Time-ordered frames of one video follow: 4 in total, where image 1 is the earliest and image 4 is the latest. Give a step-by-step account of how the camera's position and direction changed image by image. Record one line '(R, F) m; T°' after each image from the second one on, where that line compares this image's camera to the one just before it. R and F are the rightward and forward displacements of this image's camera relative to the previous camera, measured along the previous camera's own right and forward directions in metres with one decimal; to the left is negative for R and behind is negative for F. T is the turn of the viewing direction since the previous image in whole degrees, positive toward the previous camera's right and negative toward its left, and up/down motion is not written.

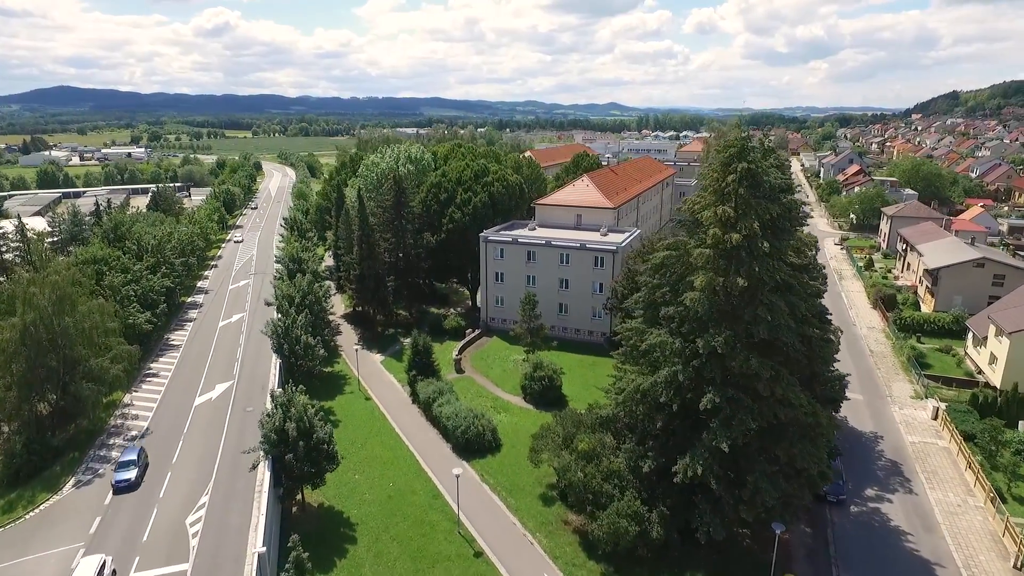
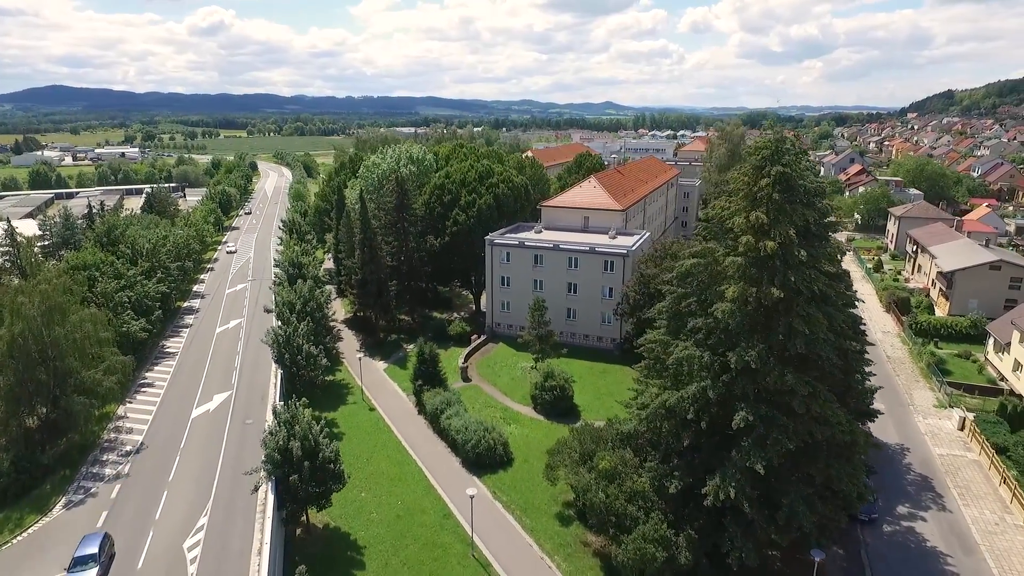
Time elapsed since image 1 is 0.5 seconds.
(-0.8, +1.4) m; 0°
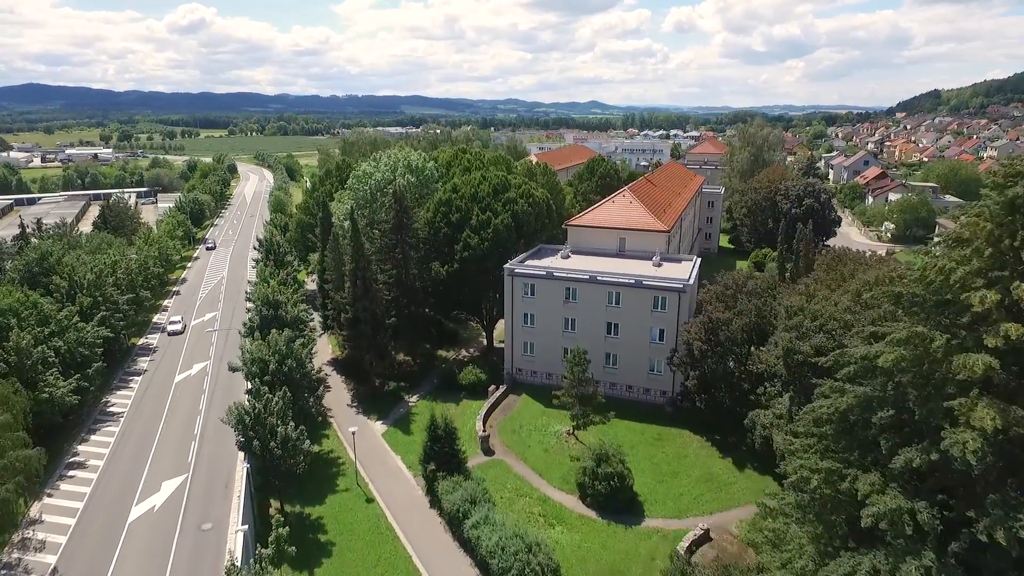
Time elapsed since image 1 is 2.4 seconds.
(-2.5, +8.7) m; +1°
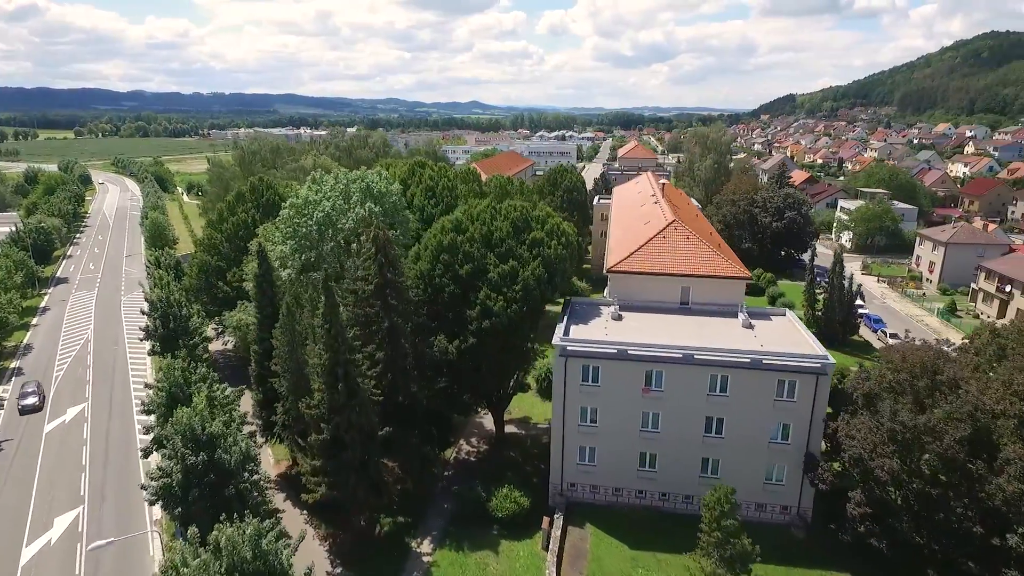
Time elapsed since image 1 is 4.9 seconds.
(-7.1, +13.1) m; +10°
